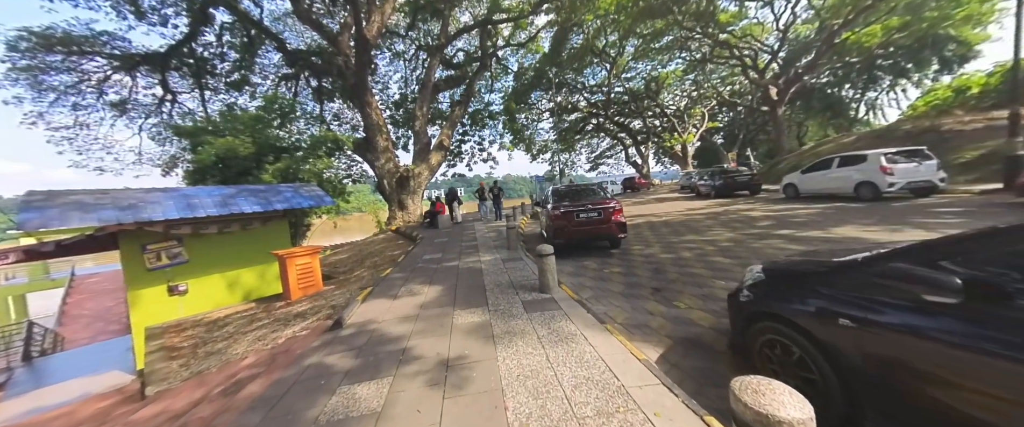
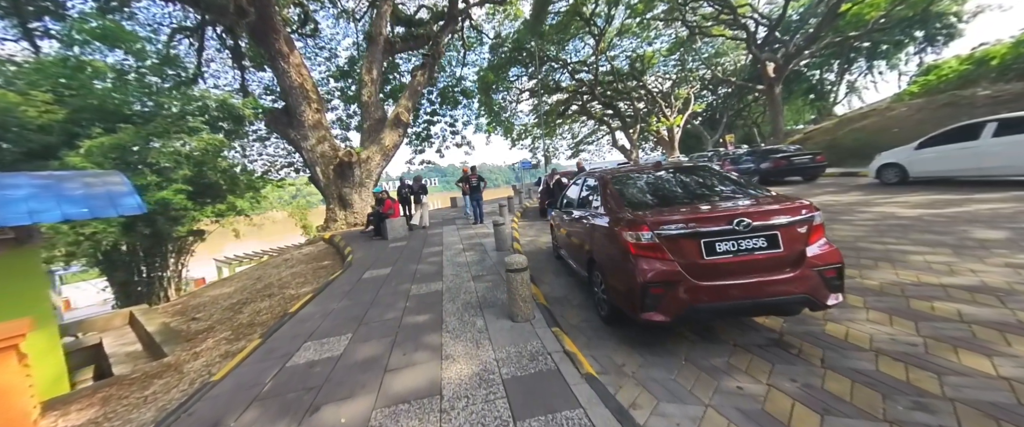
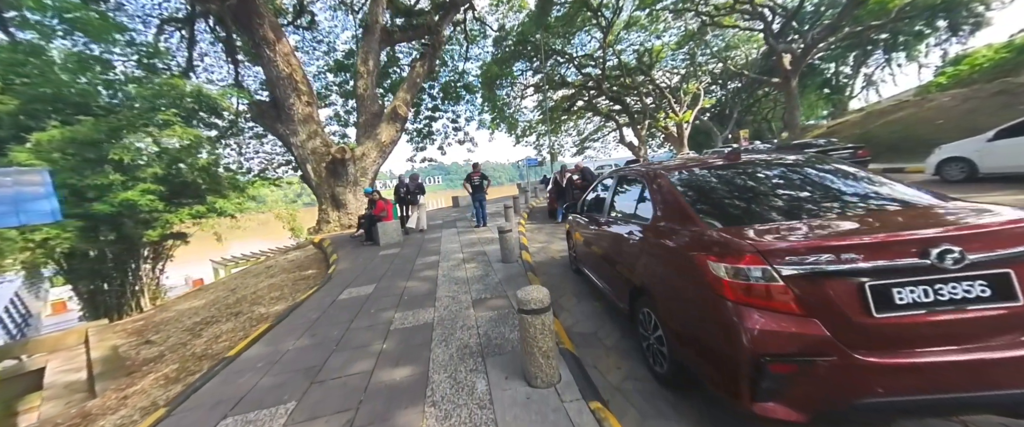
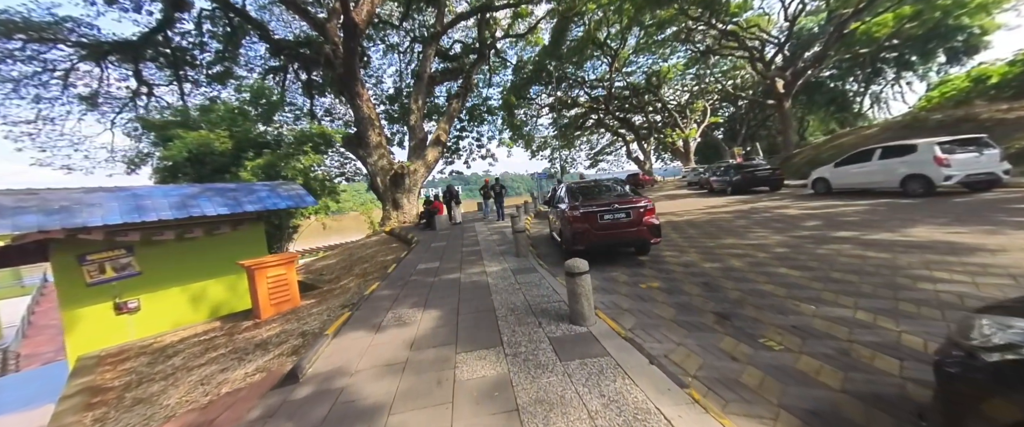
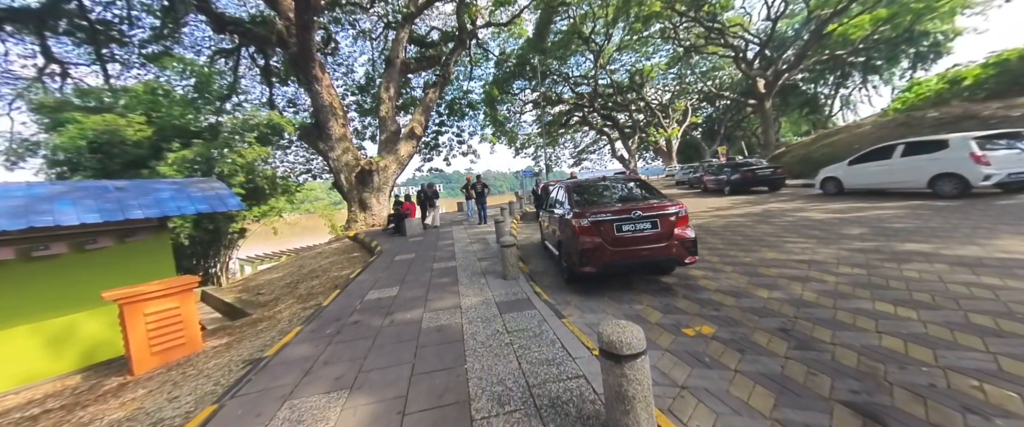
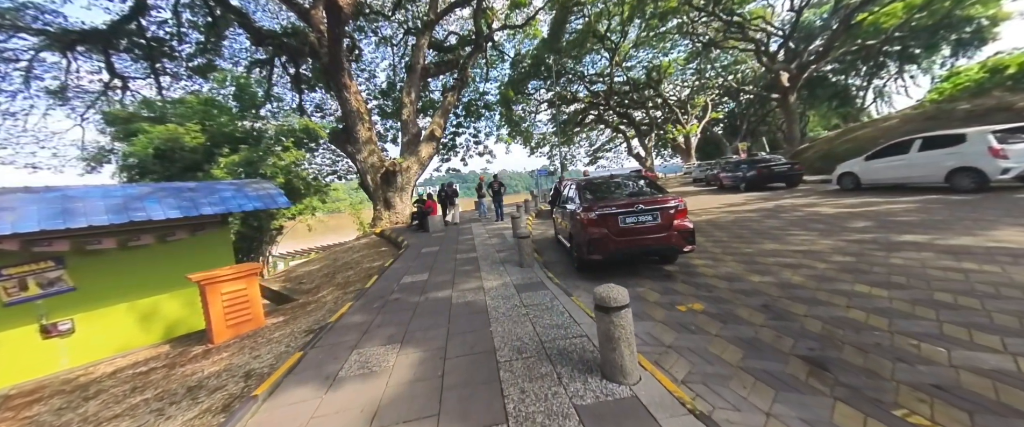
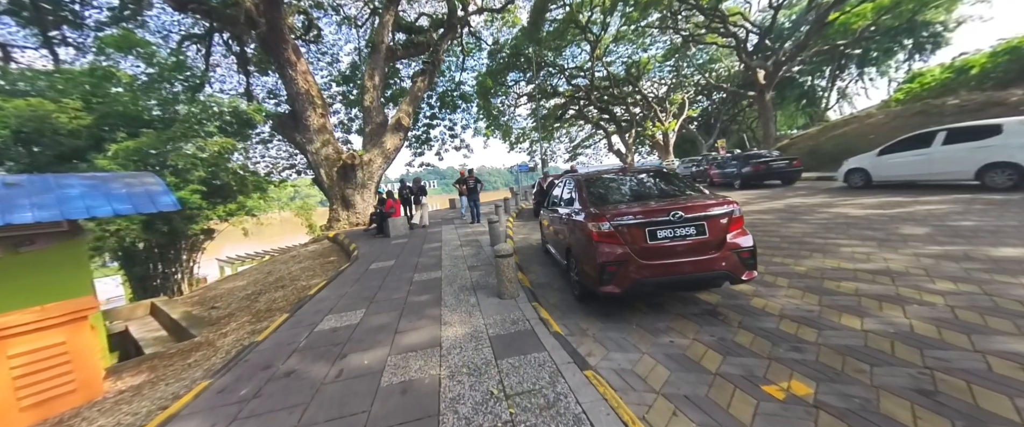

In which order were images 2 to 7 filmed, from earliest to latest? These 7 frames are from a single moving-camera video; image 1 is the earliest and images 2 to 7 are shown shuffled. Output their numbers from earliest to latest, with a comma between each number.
4, 6, 5, 7, 2, 3
